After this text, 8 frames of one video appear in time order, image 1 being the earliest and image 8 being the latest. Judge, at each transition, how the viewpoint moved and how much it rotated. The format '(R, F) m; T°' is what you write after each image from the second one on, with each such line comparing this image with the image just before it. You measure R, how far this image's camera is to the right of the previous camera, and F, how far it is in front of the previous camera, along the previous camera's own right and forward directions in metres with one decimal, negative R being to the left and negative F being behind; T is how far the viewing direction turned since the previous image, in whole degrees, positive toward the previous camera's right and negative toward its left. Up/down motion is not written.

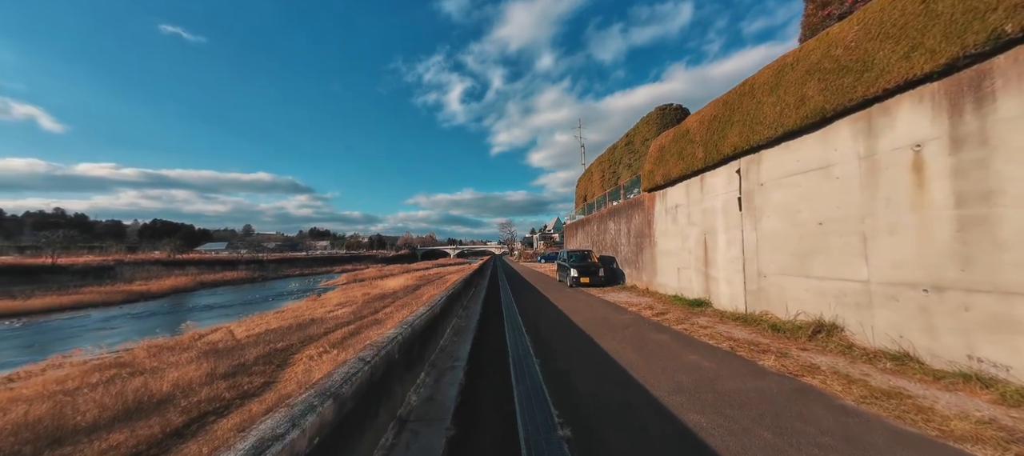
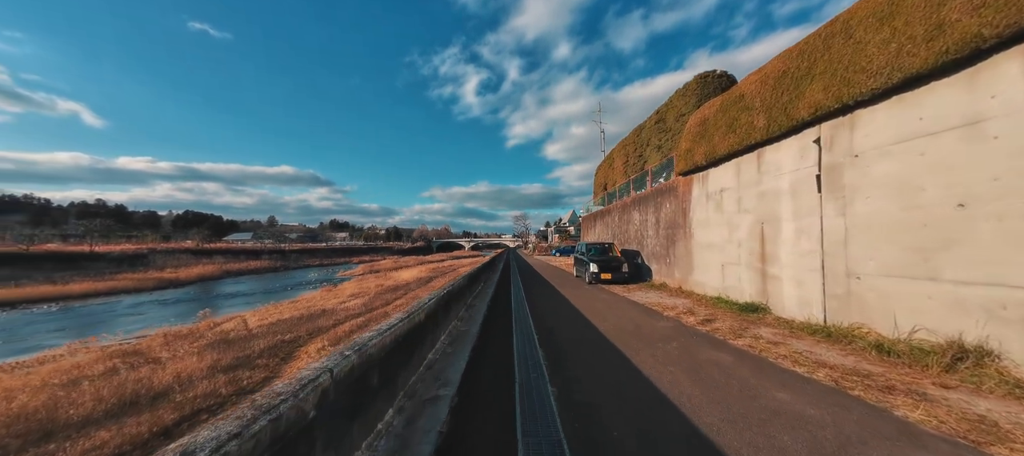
(+0.1, +1.3) m; -3°
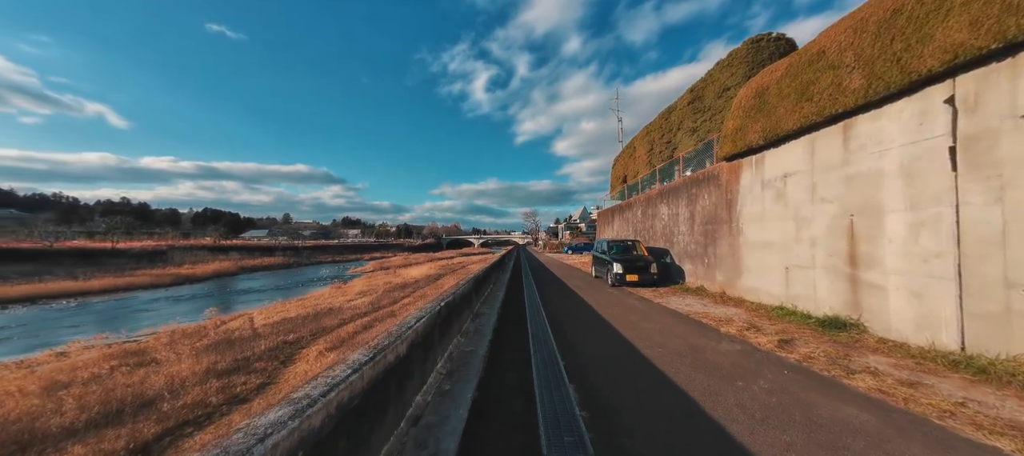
(-0.1, +1.3) m; -2°
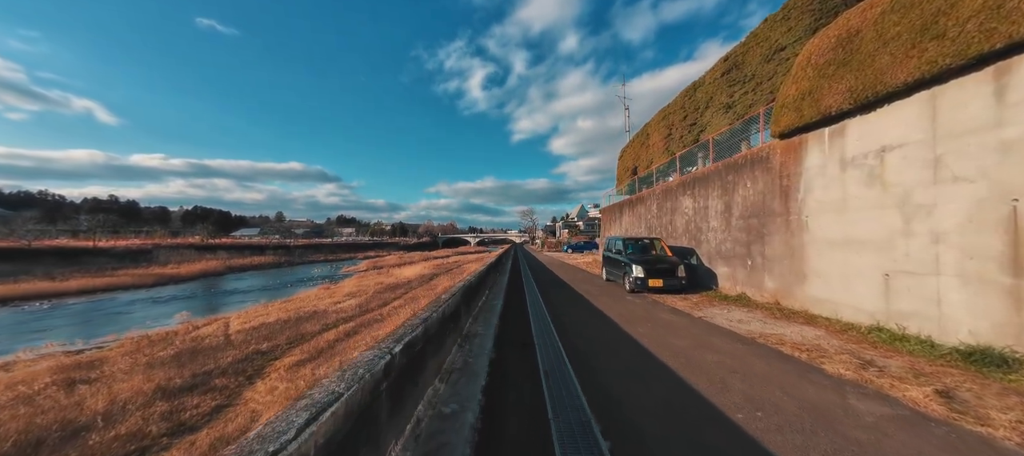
(-0.1, +1.7) m; +1°
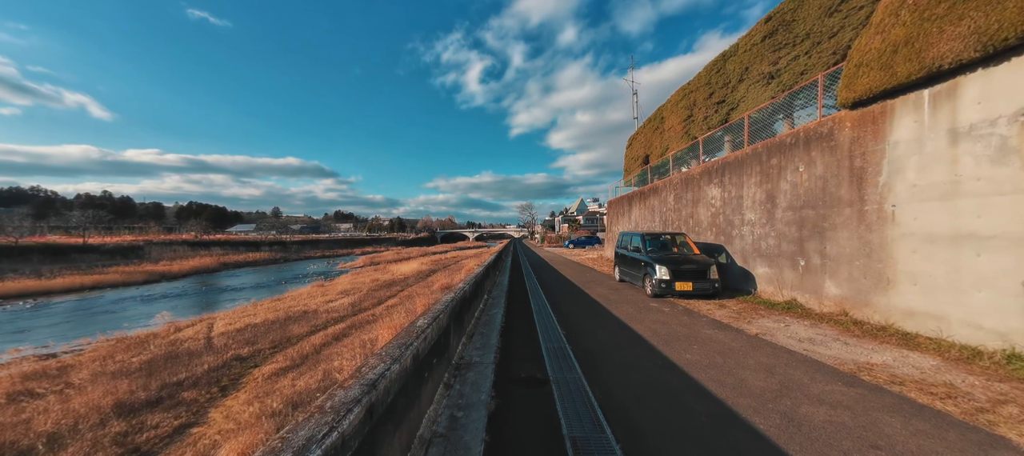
(-0.1, +1.3) m; 0°
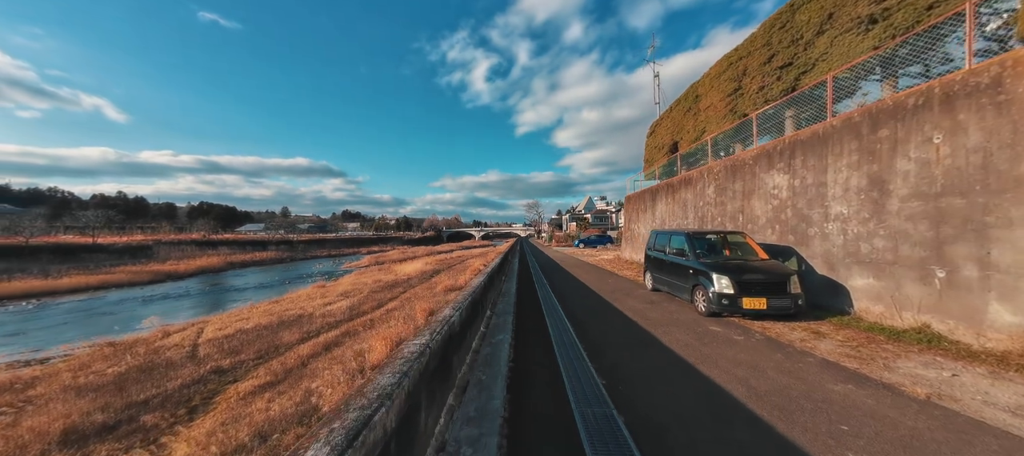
(-0.1, +1.7) m; -1°
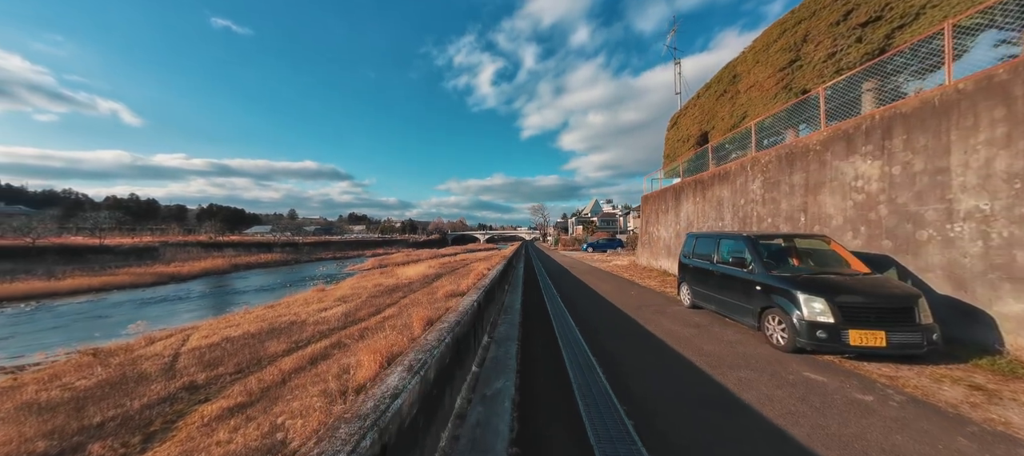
(0.0, +1.4) m; -1°
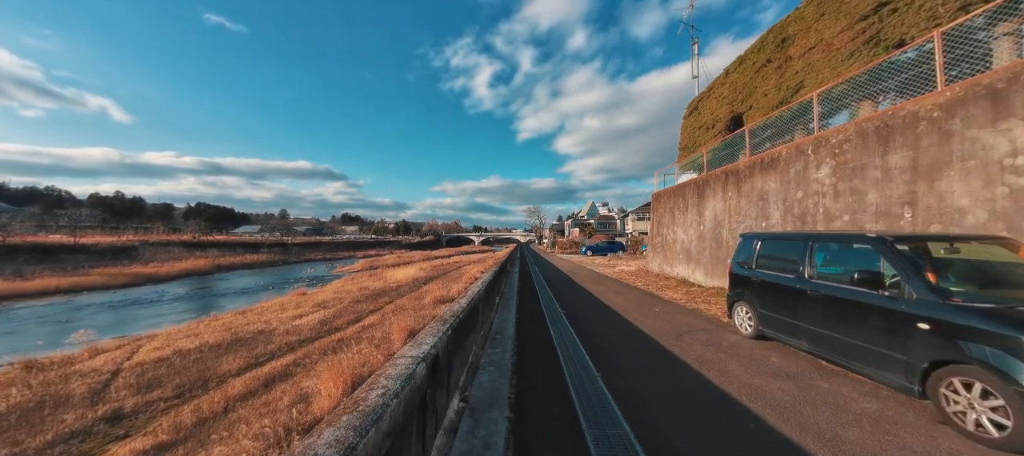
(+0.1, +1.8) m; +1°
